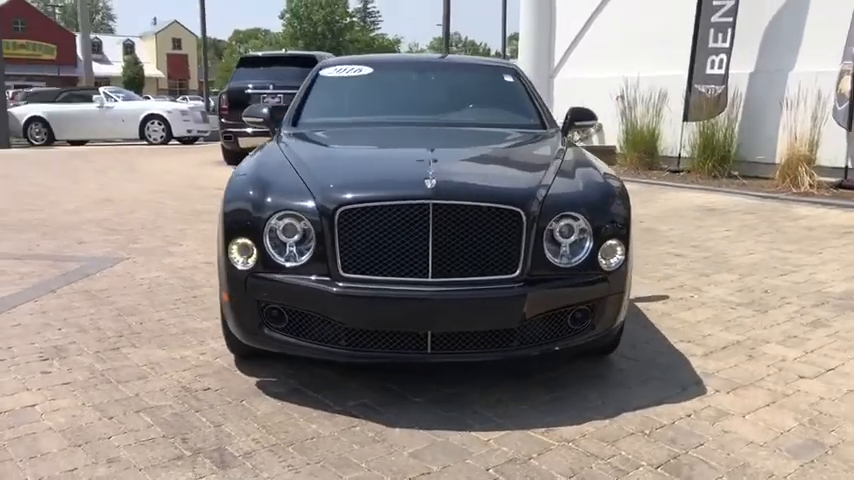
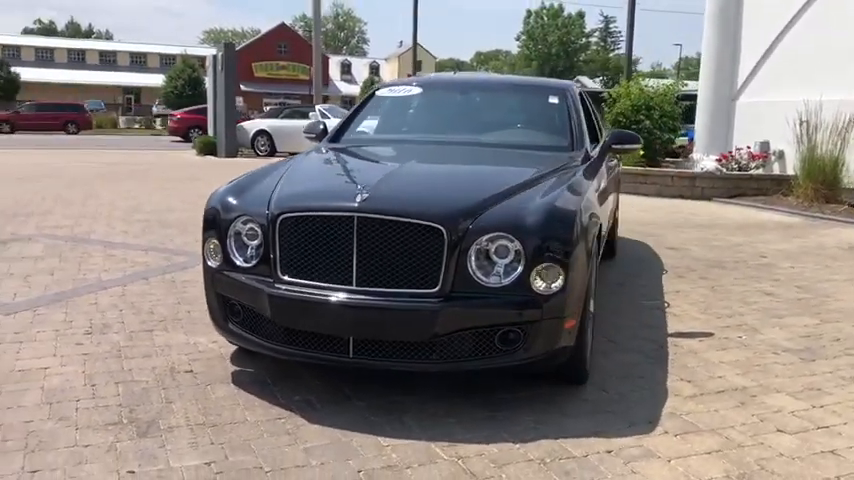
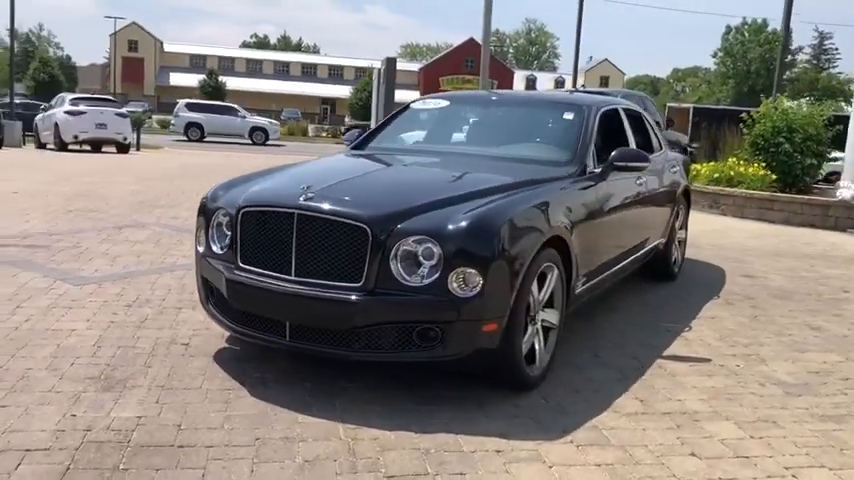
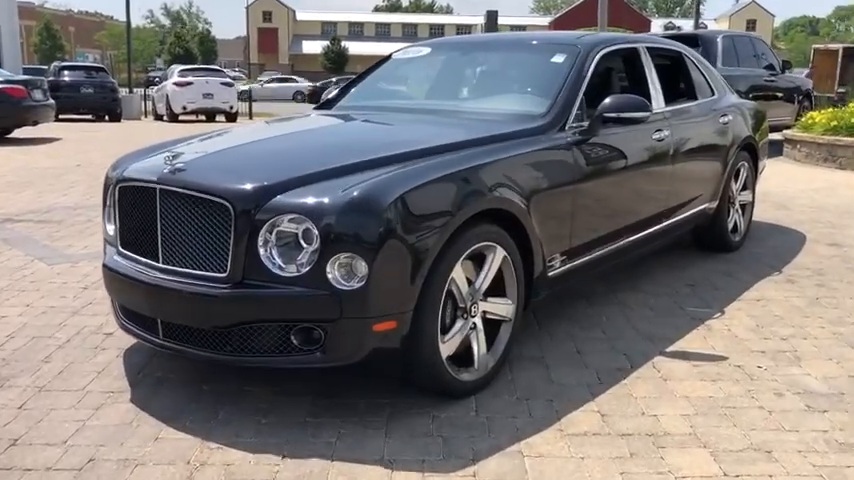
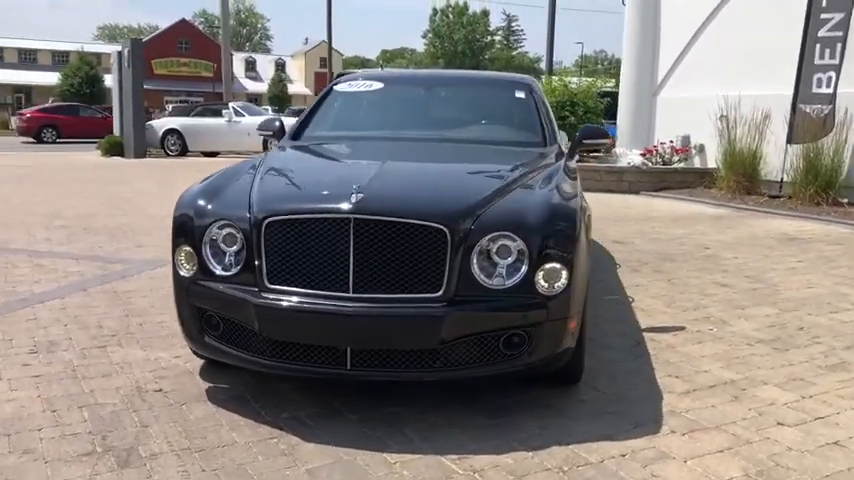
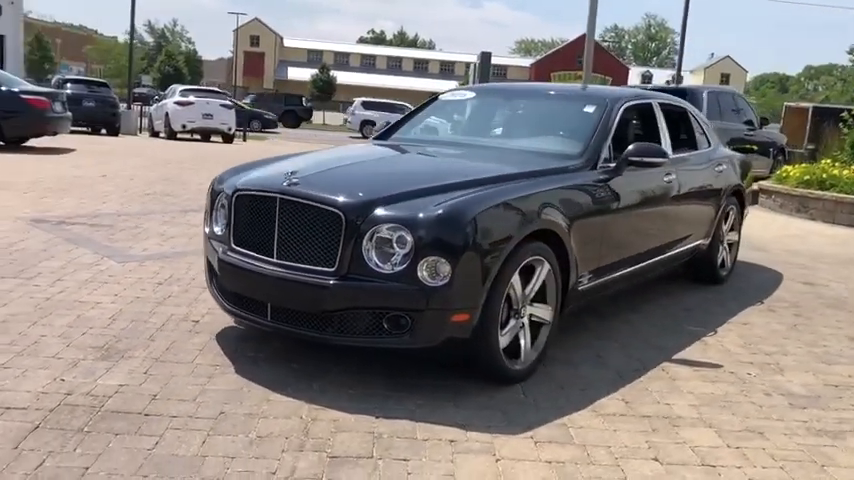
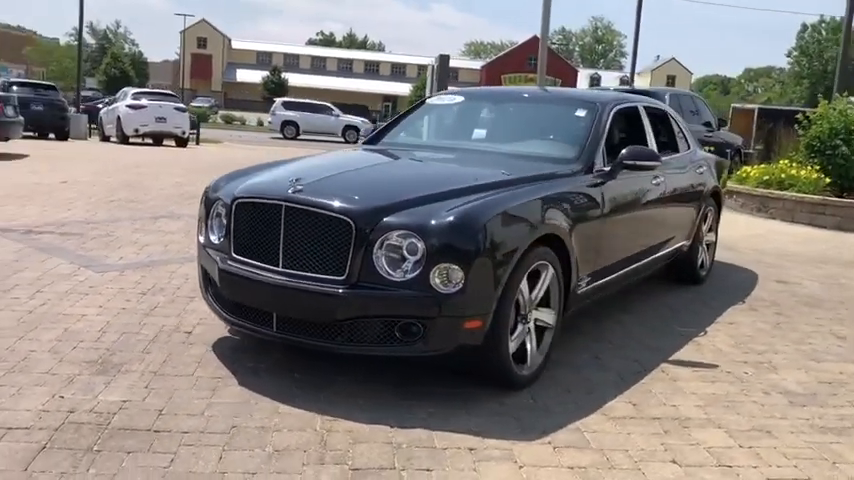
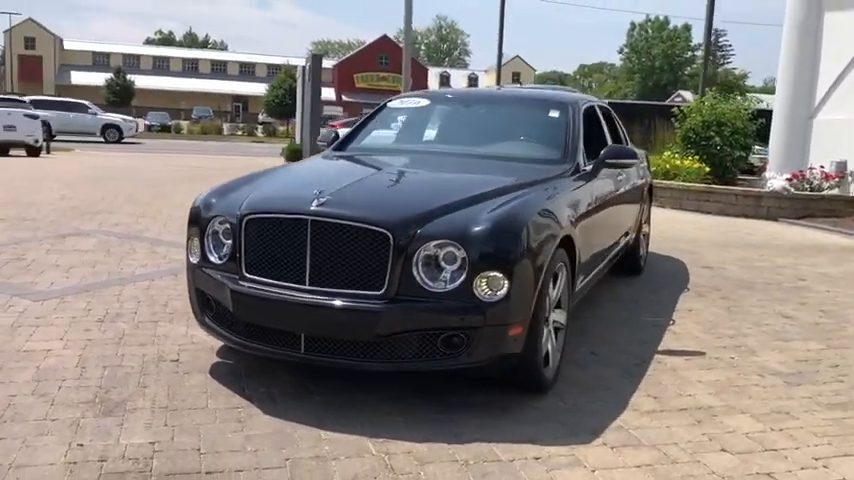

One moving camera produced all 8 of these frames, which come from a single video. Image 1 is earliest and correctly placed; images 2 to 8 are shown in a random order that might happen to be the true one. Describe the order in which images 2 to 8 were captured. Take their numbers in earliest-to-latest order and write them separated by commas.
5, 2, 8, 3, 7, 6, 4
